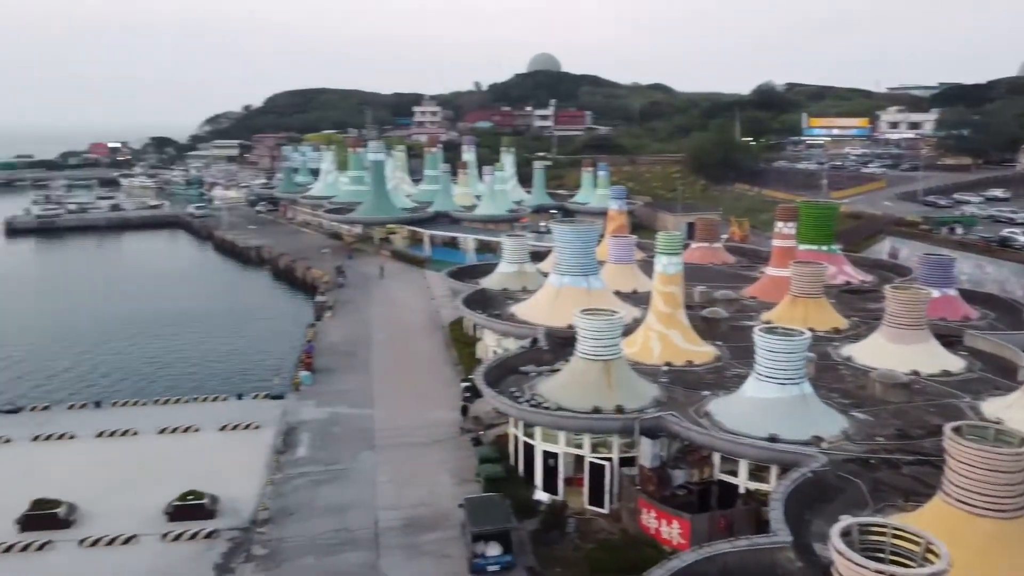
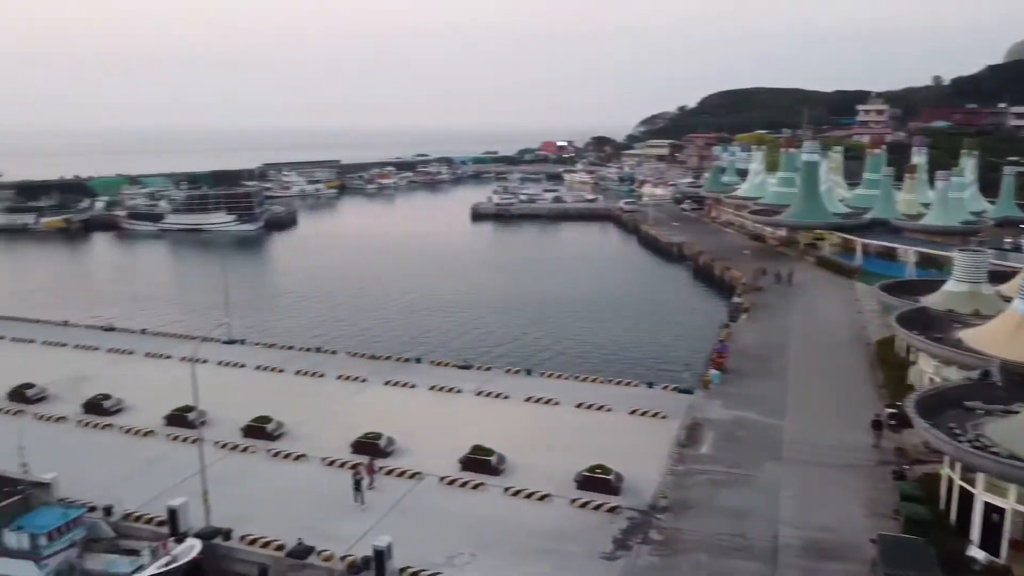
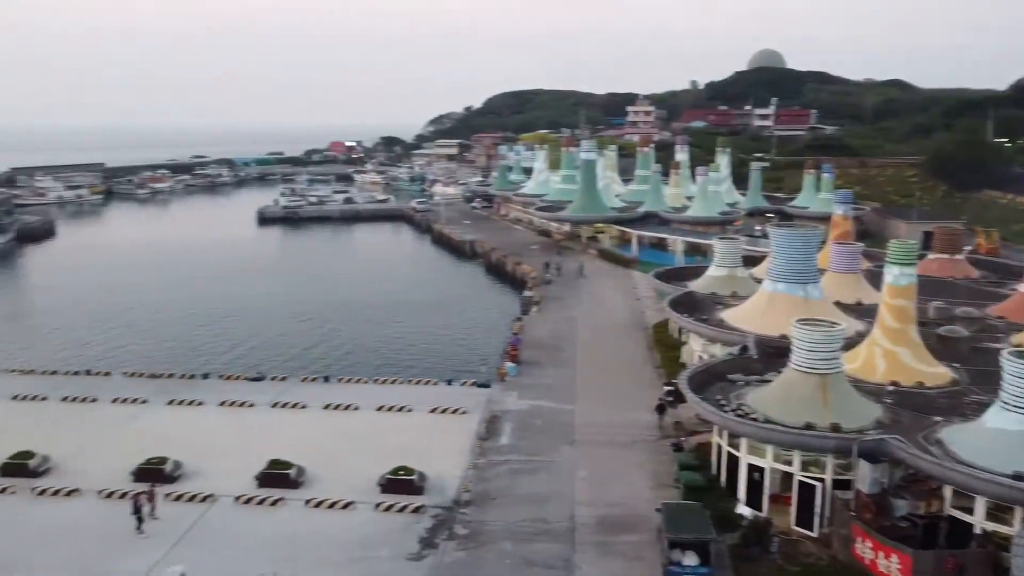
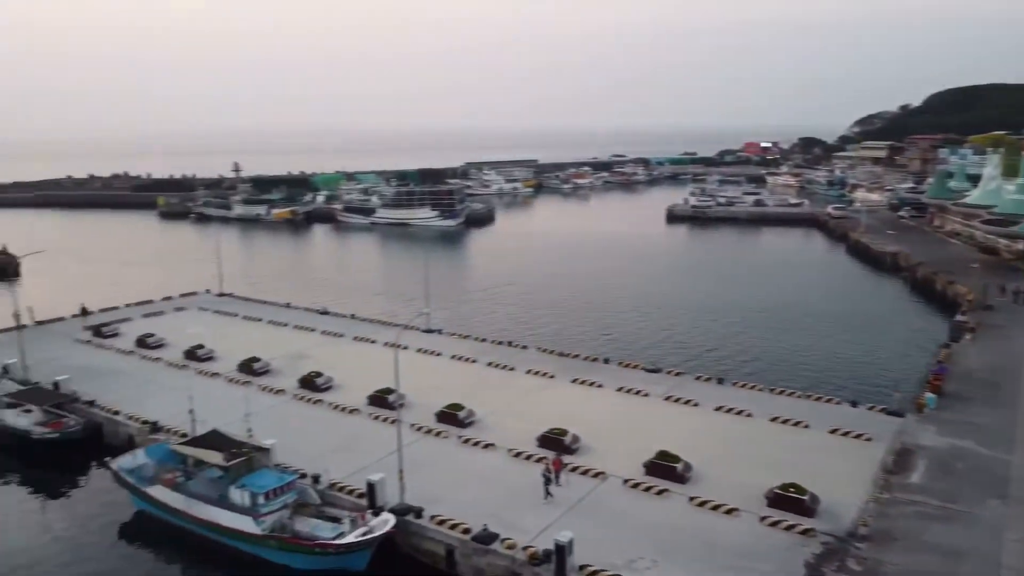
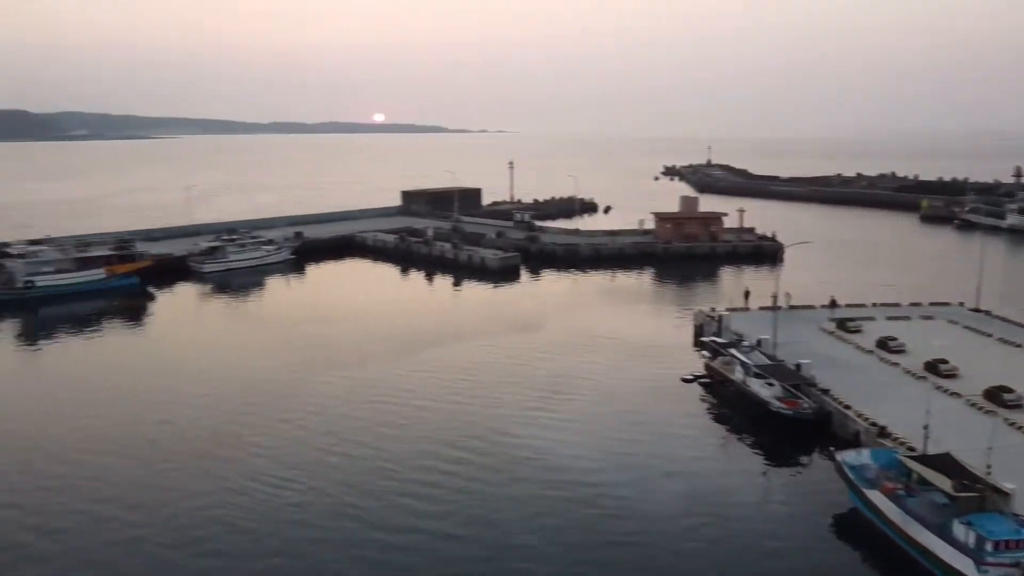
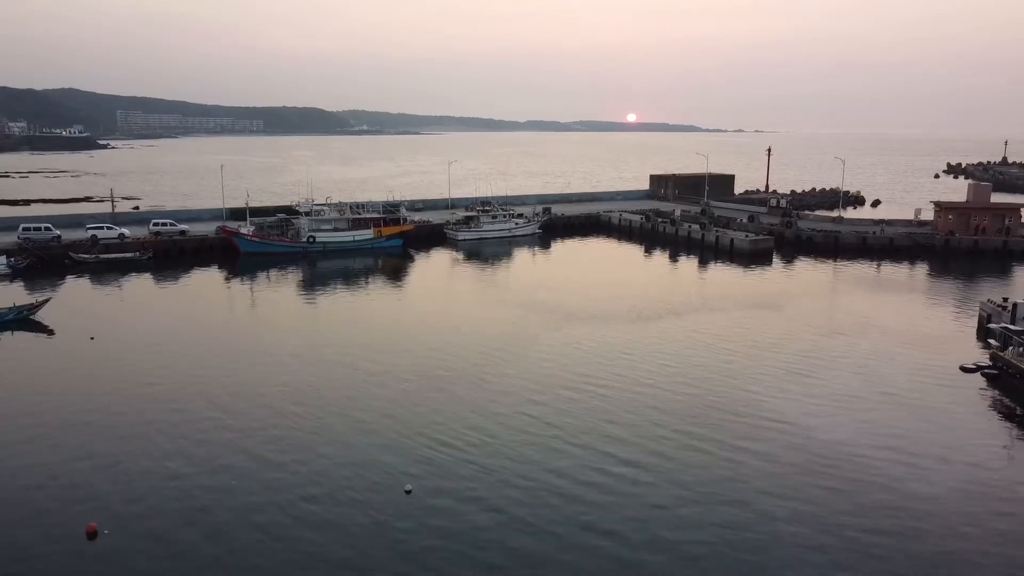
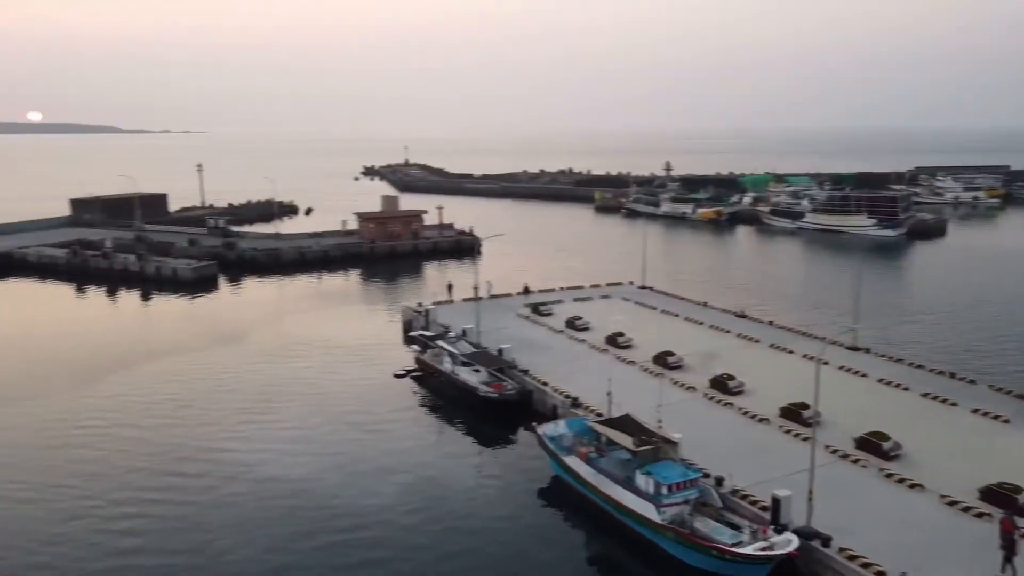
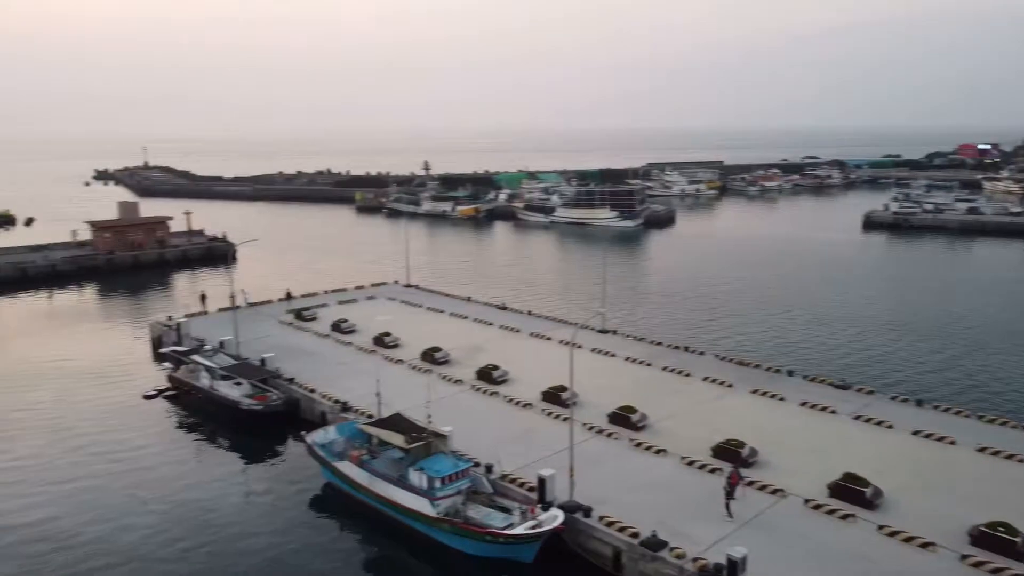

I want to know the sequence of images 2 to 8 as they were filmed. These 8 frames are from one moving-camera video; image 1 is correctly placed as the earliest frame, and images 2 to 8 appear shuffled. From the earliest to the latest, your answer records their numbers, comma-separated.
3, 2, 4, 8, 7, 5, 6
